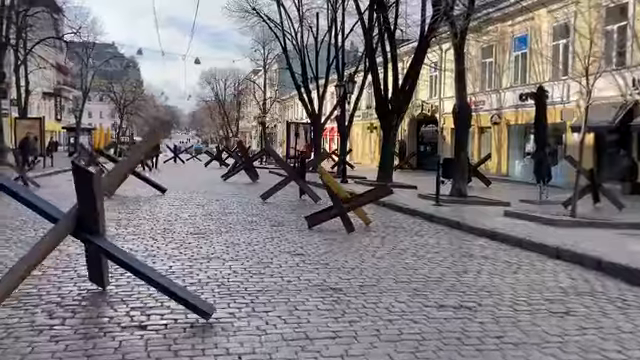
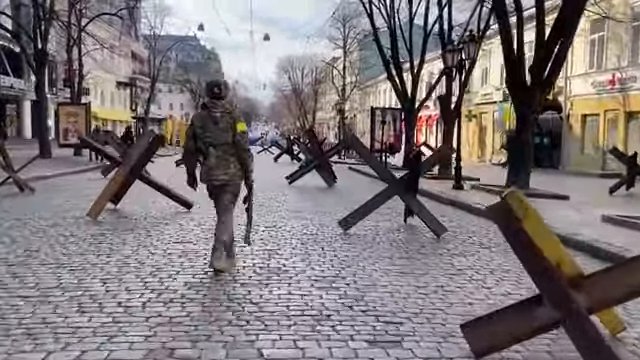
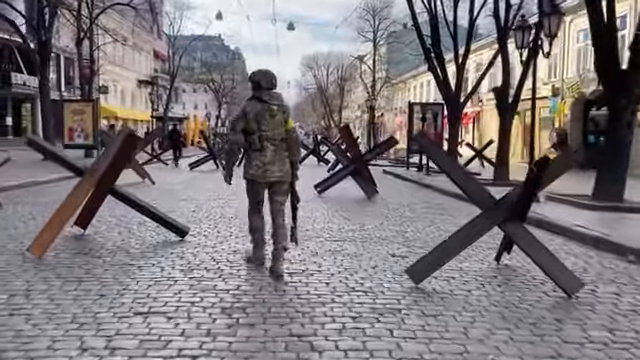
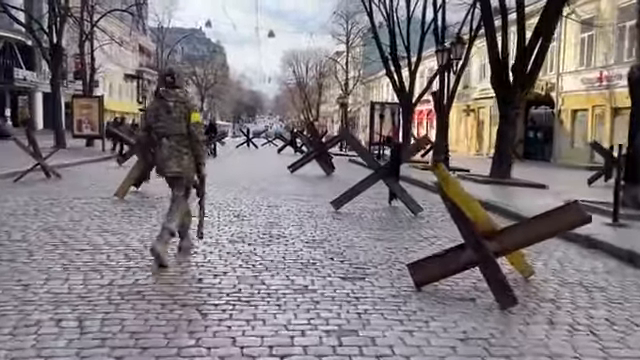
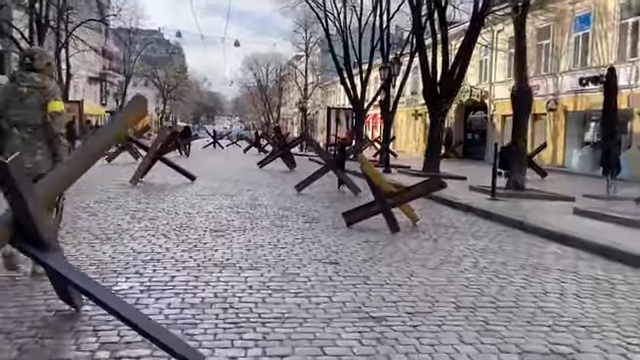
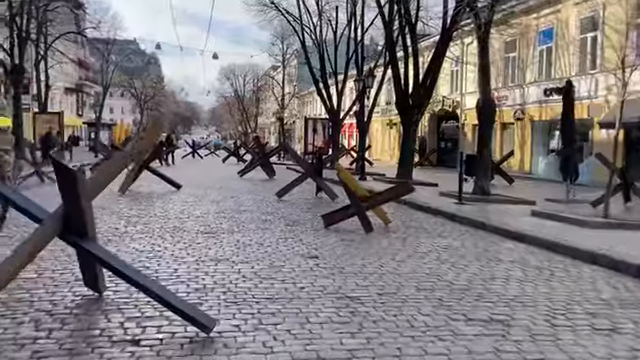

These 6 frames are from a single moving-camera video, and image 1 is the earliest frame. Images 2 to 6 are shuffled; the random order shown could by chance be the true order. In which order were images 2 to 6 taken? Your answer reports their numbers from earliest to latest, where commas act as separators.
6, 5, 4, 2, 3
